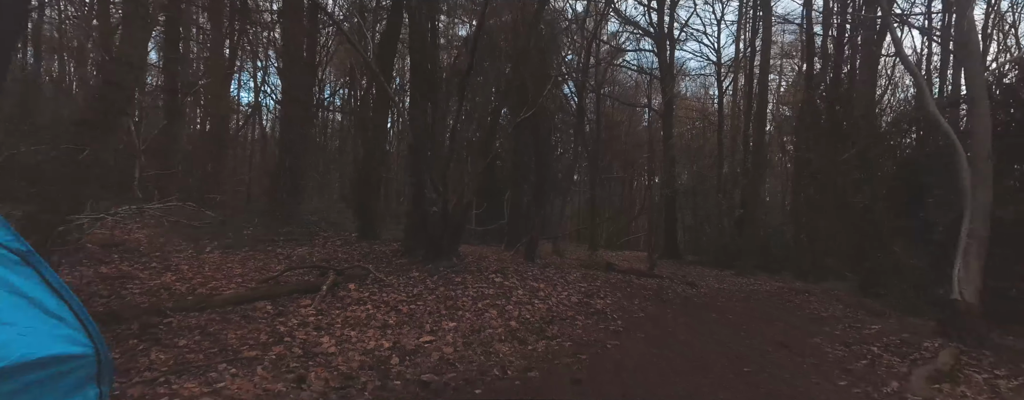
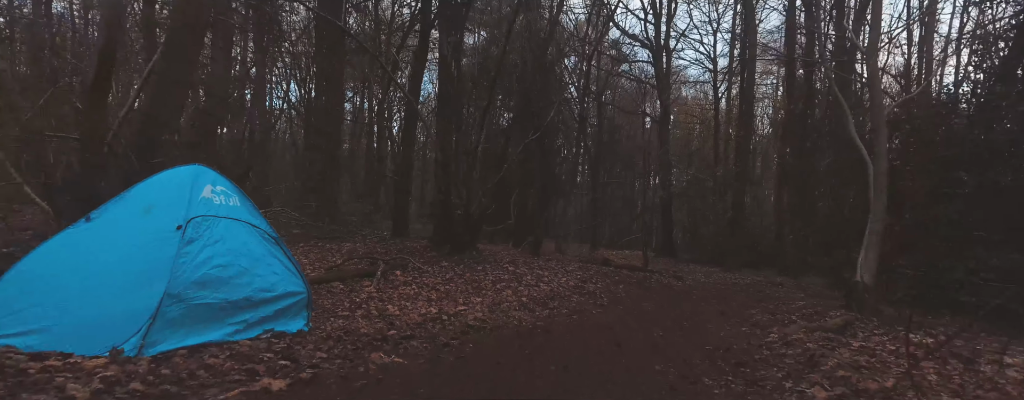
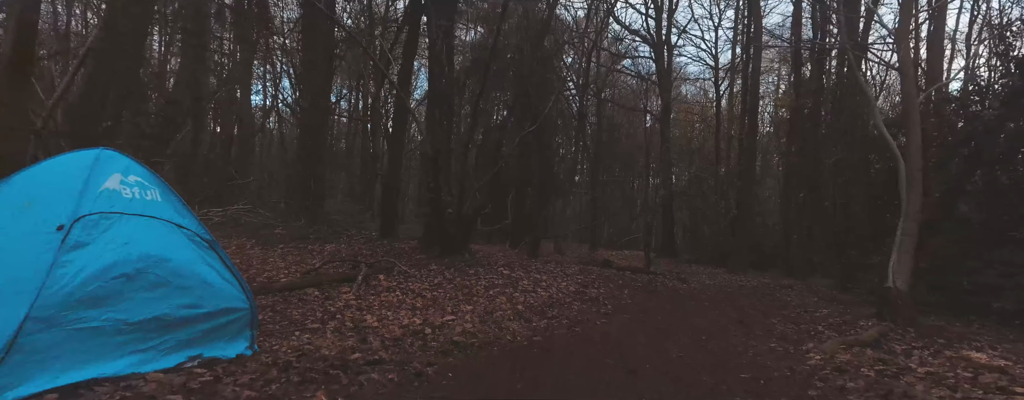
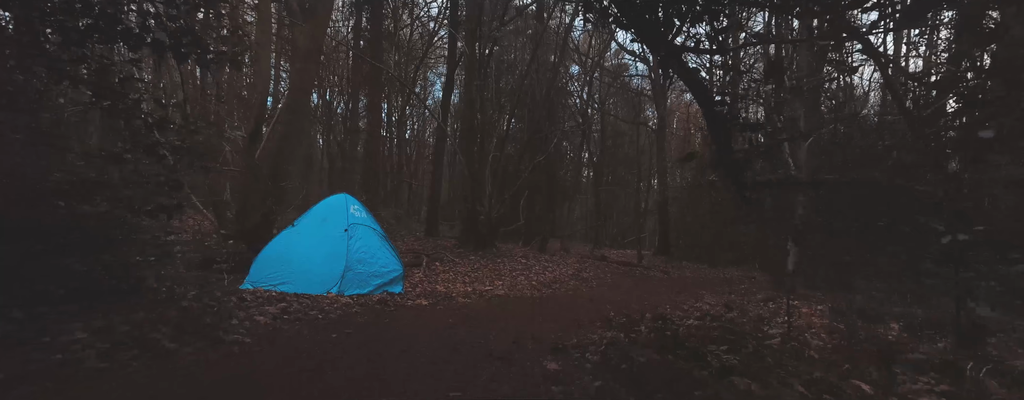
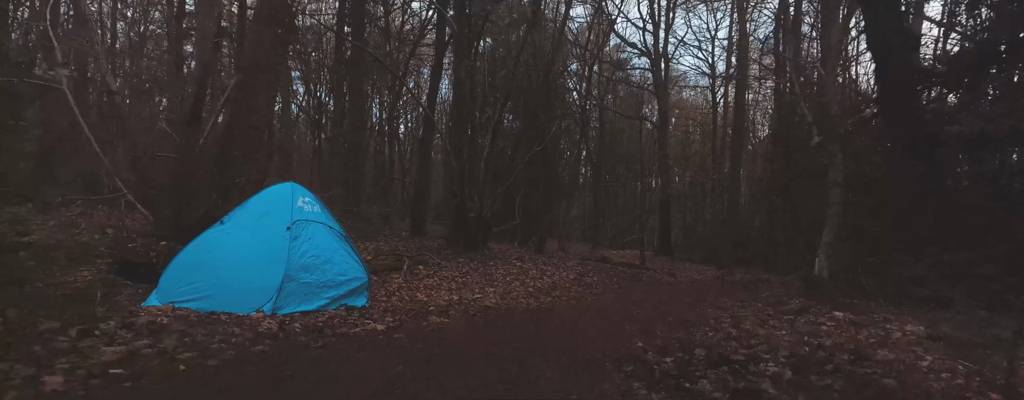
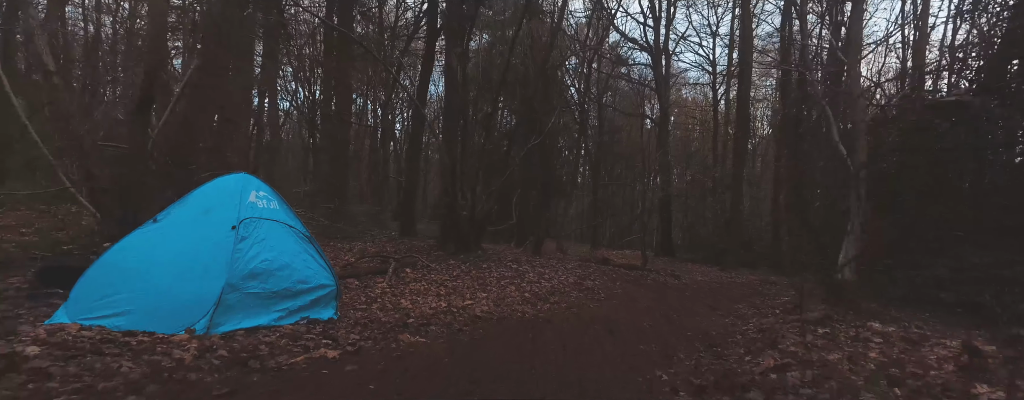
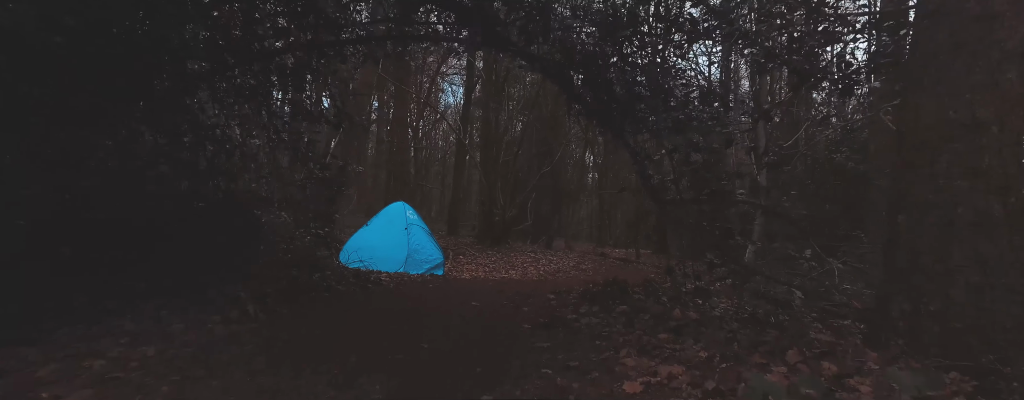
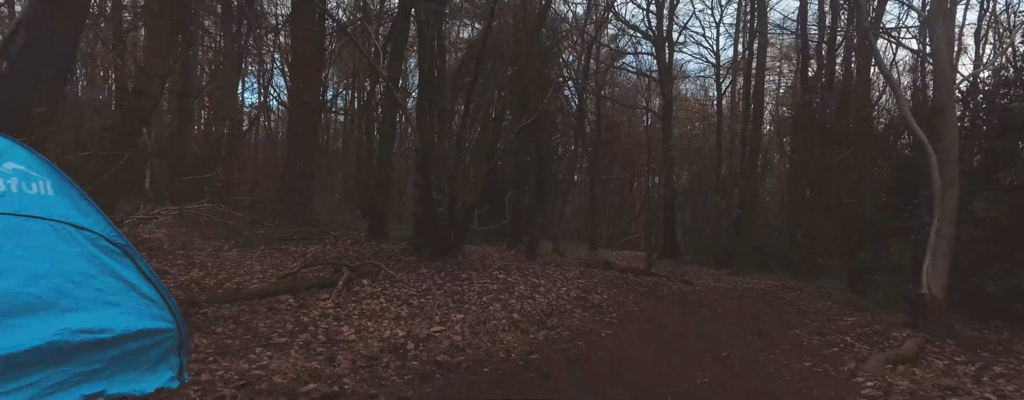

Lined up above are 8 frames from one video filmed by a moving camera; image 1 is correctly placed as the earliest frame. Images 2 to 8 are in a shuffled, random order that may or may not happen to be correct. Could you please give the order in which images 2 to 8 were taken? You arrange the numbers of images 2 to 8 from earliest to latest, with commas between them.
8, 3, 2, 6, 5, 4, 7
